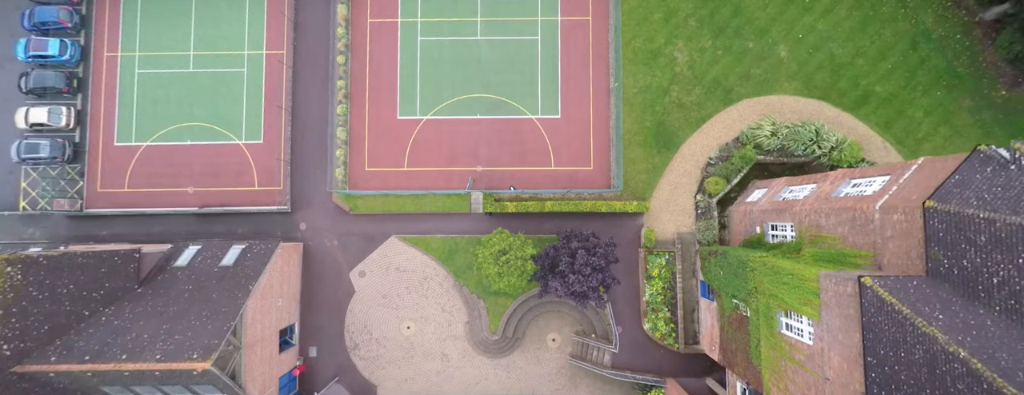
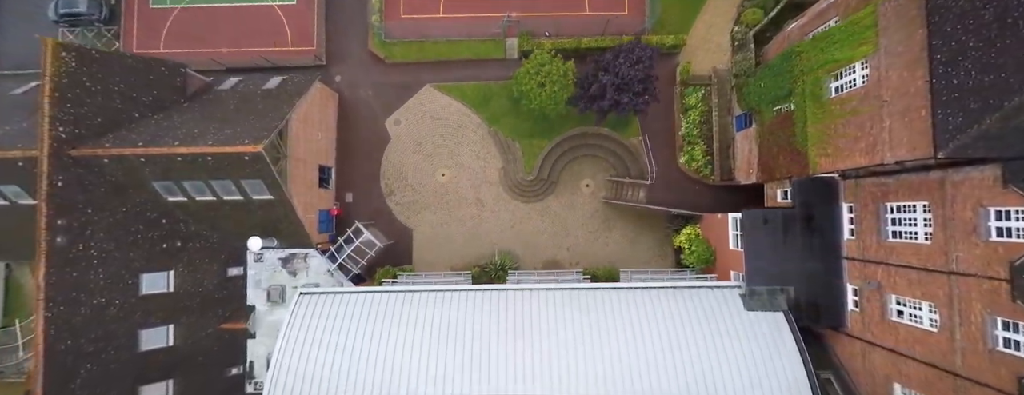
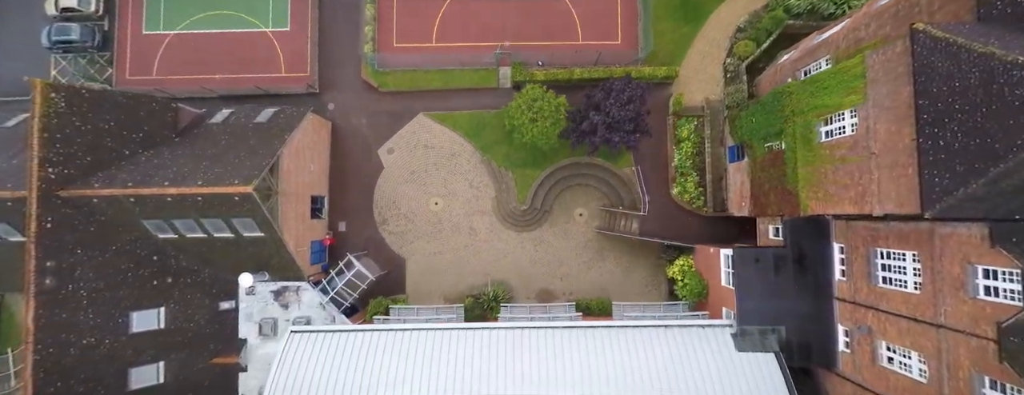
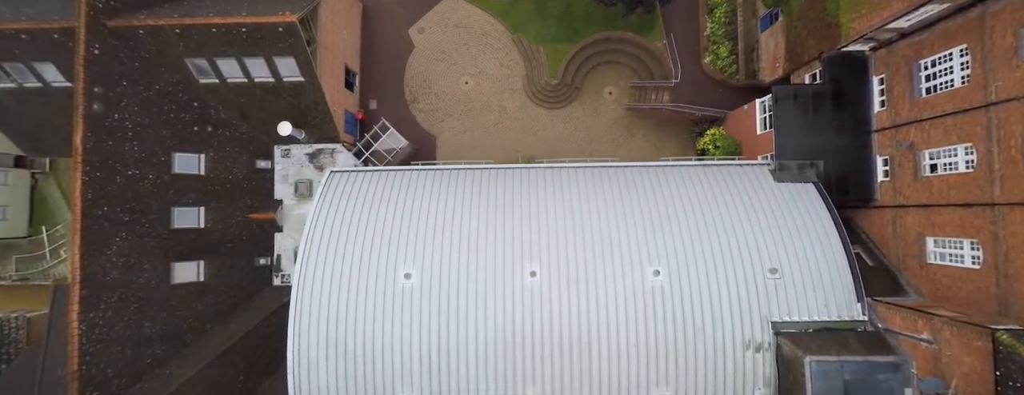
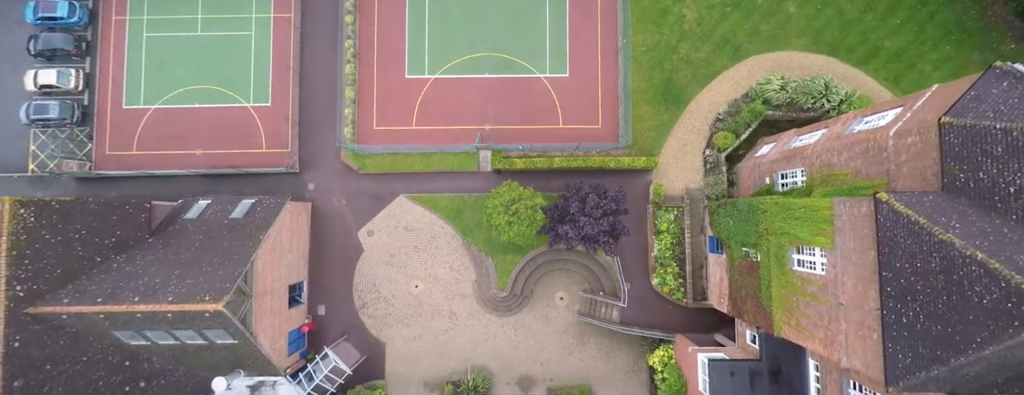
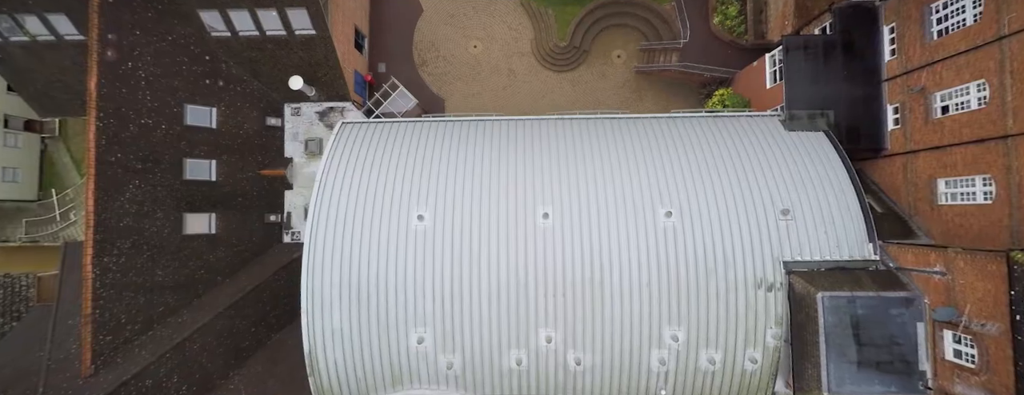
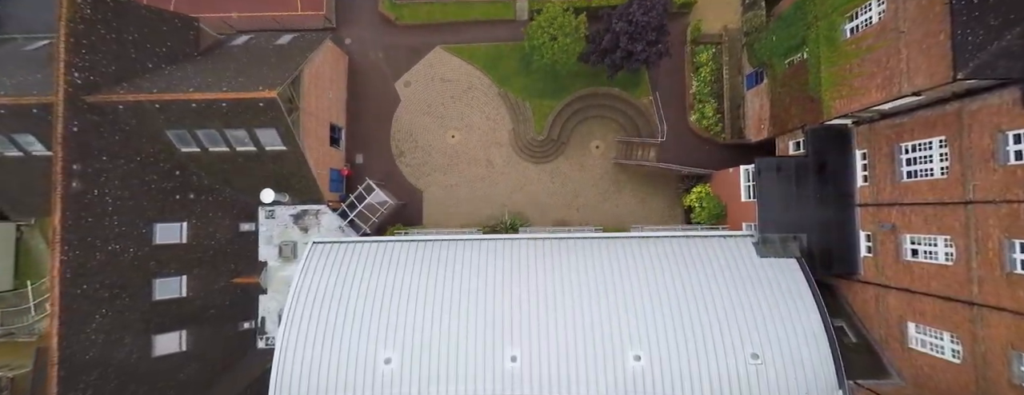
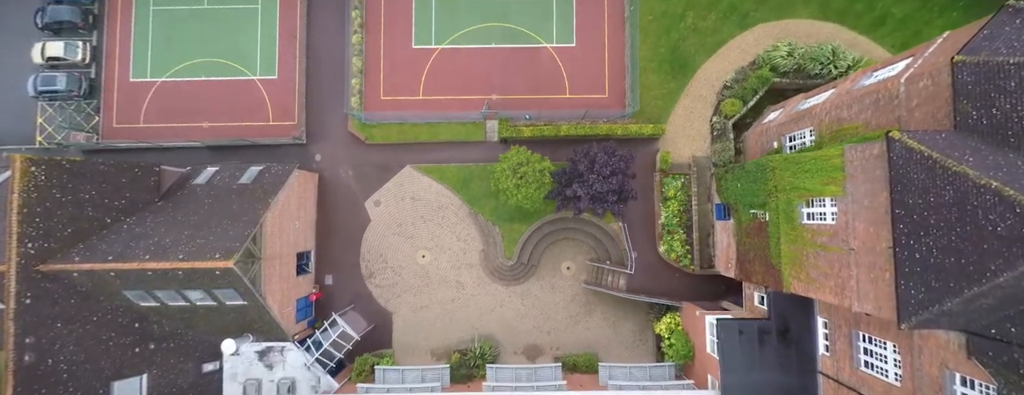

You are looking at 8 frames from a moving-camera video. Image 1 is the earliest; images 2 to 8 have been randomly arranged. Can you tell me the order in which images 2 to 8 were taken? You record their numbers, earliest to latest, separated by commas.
5, 8, 3, 2, 7, 4, 6
